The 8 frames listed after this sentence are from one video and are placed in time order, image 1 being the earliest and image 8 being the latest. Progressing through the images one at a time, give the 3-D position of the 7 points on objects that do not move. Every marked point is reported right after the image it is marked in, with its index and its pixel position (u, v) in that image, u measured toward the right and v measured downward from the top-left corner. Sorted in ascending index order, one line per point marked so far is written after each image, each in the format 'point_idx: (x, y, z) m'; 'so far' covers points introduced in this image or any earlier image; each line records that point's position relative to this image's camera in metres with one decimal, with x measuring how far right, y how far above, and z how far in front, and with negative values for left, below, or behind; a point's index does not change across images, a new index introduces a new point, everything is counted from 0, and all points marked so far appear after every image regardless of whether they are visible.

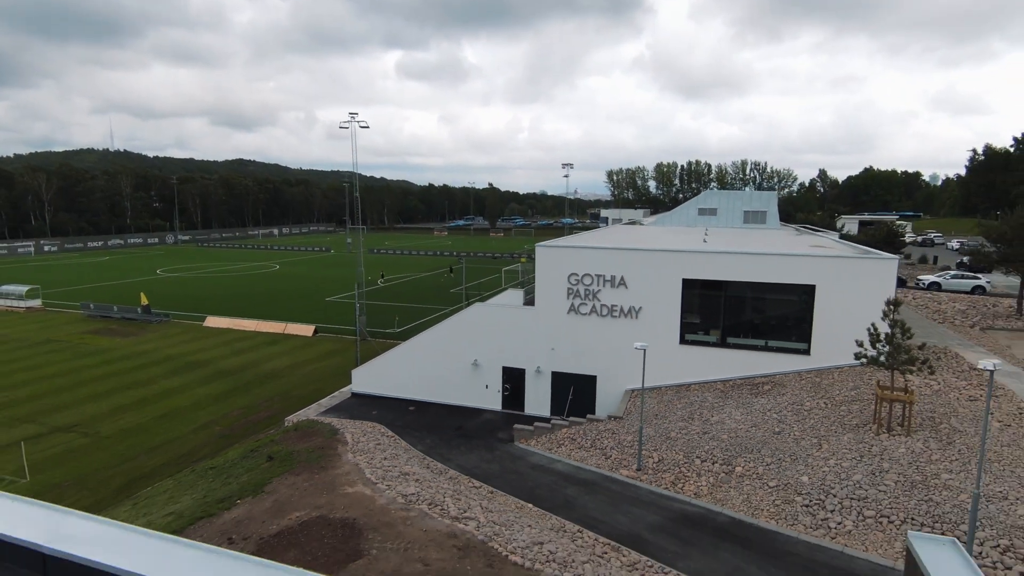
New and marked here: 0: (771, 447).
0: (+5.7, -3.4, +12.4) m
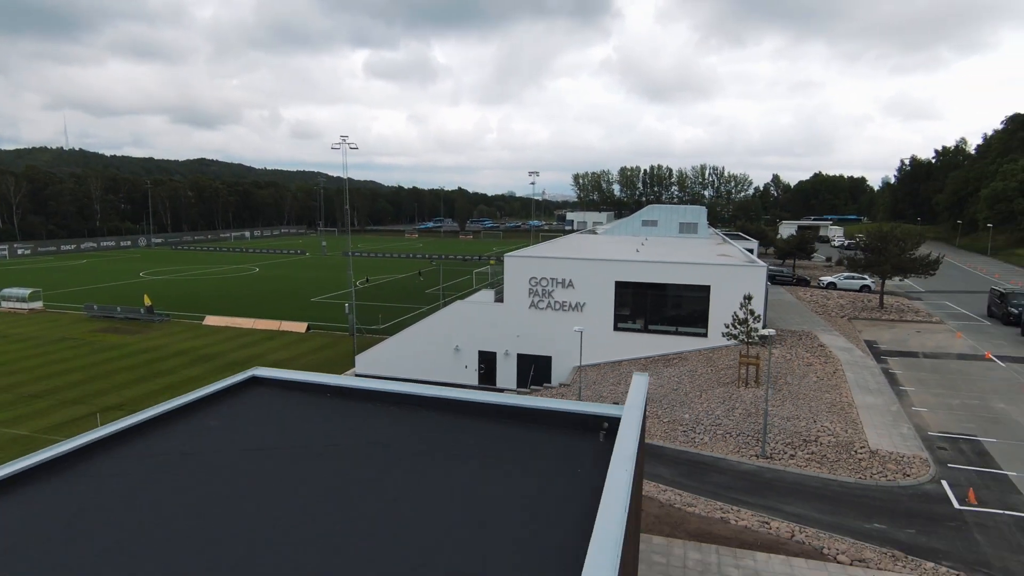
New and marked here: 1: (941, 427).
0: (+5.0, -3.4, +18.0) m
1: (+10.6, -3.5, +14.3) m
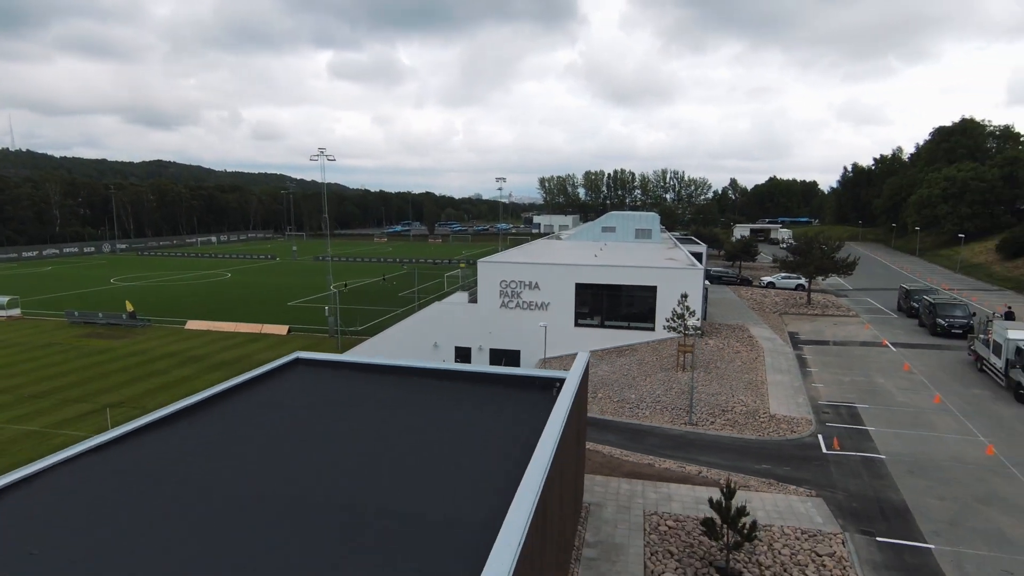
0: (+4.0, -3.4, +21.4) m
1: (+9.9, -3.4, +17.9) m
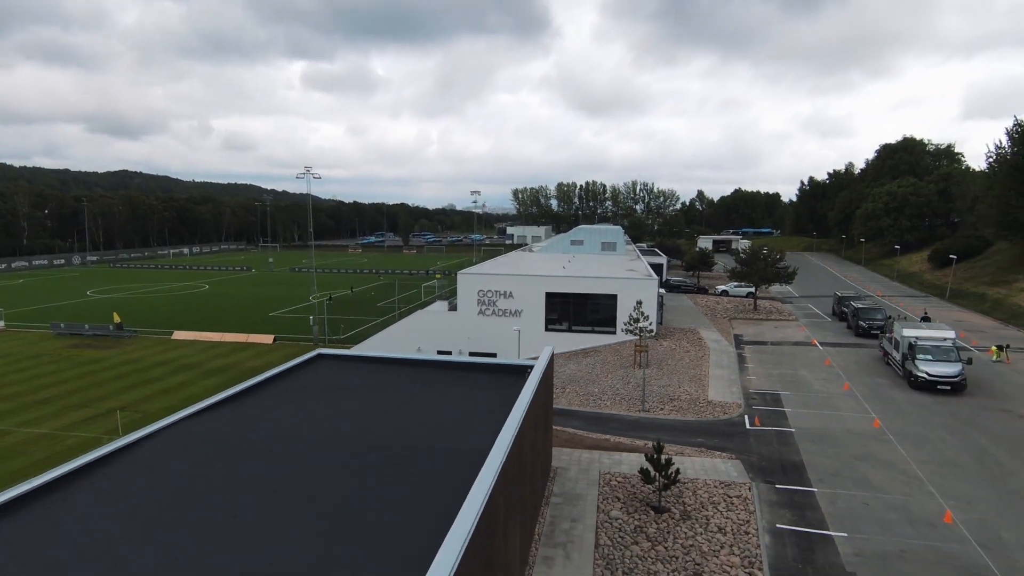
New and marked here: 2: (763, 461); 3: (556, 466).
0: (+3.1, -3.8, +24.4) m
1: (+9.1, -3.7, +21.3) m
2: (+6.5, -4.5, +14.9) m
3: (+1.1, -4.6, +14.7) m
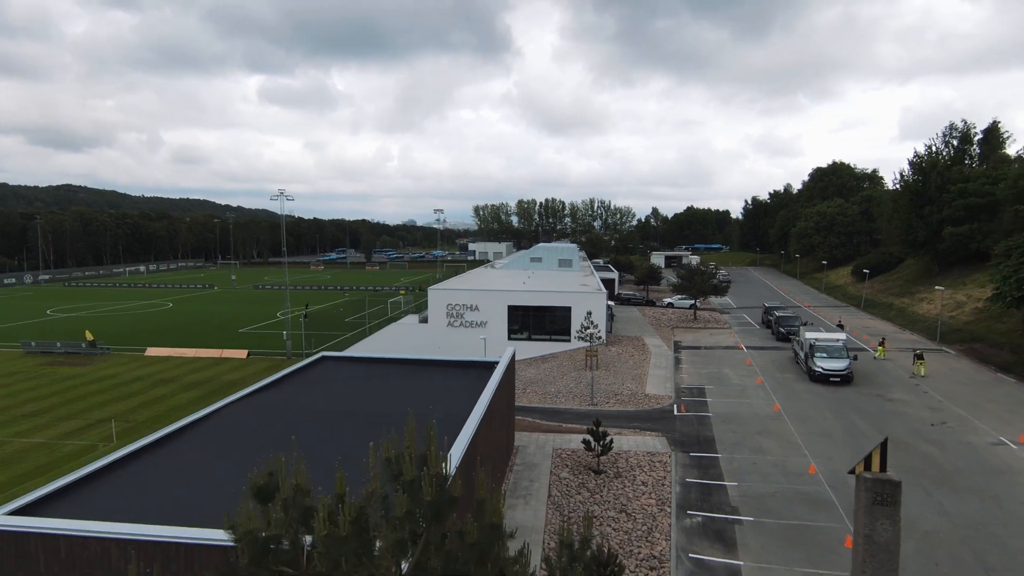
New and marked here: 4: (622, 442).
0: (+1.5, -4.4, +27.9) m
1: (+7.7, -4.2, +25.2) m
2: (+5.5, -4.8, +18.6) m
3: (+0.2, -4.9, +18.0) m
4: (+3.5, -4.8, +18.1) m
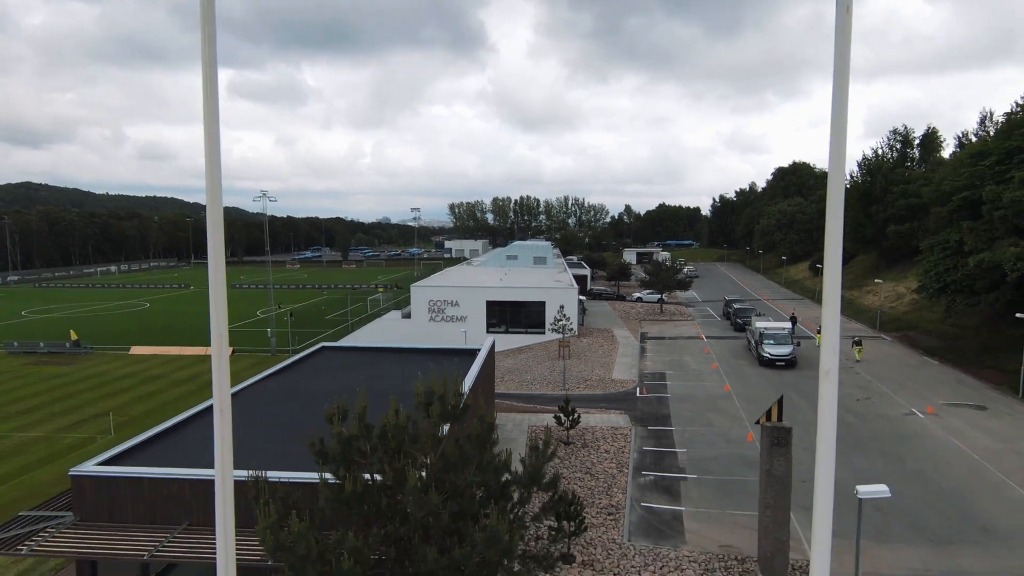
0: (+0.4, -4.2, +30.2) m
1: (+6.7, -3.9, +27.7) m
2: (+4.8, -4.6, +21.1) m
3: (-0.5, -4.8, +20.3) m
4: (+2.8, -4.7, +20.5) m
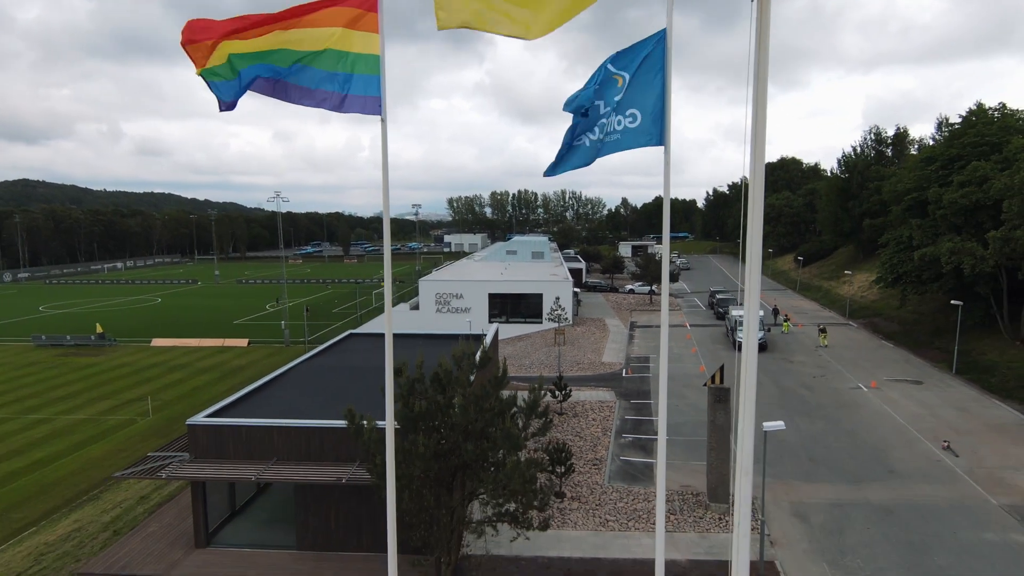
0: (+0.4, -3.8, +33.4) m
1: (+6.8, -3.5, +30.9) m
2: (+4.8, -4.3, +24.2) m
3: (-0.5, -4.6, +23.4) m
4: (+2.8, -4.4, +23.6) m
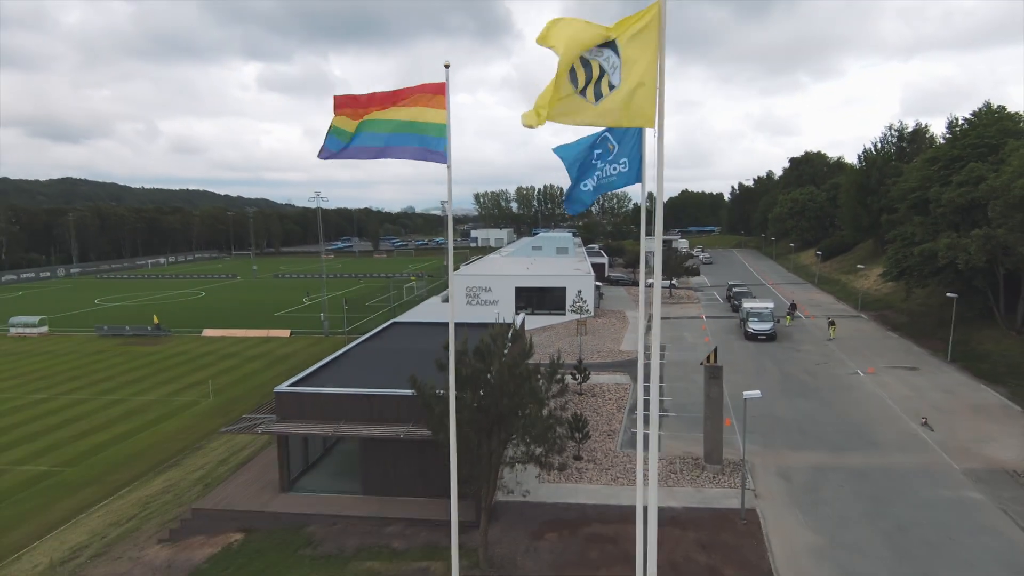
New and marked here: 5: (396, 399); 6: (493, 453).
0: (+2.0, -3.4, +36.0) m
1: (+8.2, -3.2, +33.2) m
2: (+6.0, -4.1, +26.7) m
3: (+0.7, -4.3, +26.1) m
4: (+4.0, -4.1, +26.1) m
5: (-3.0, -2.8, +14.6) m
6: (-0.4, -3.3, +11.6) m
